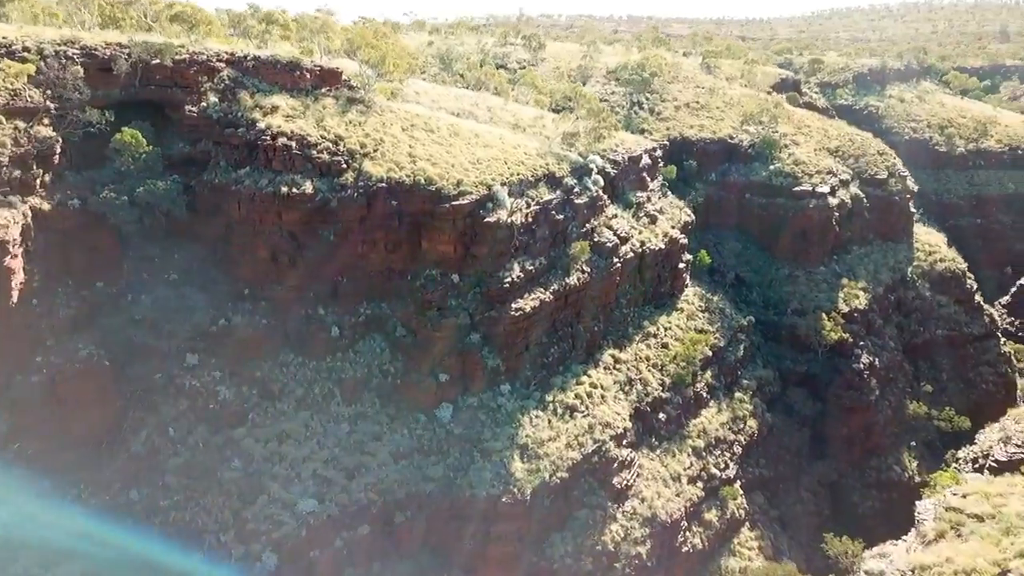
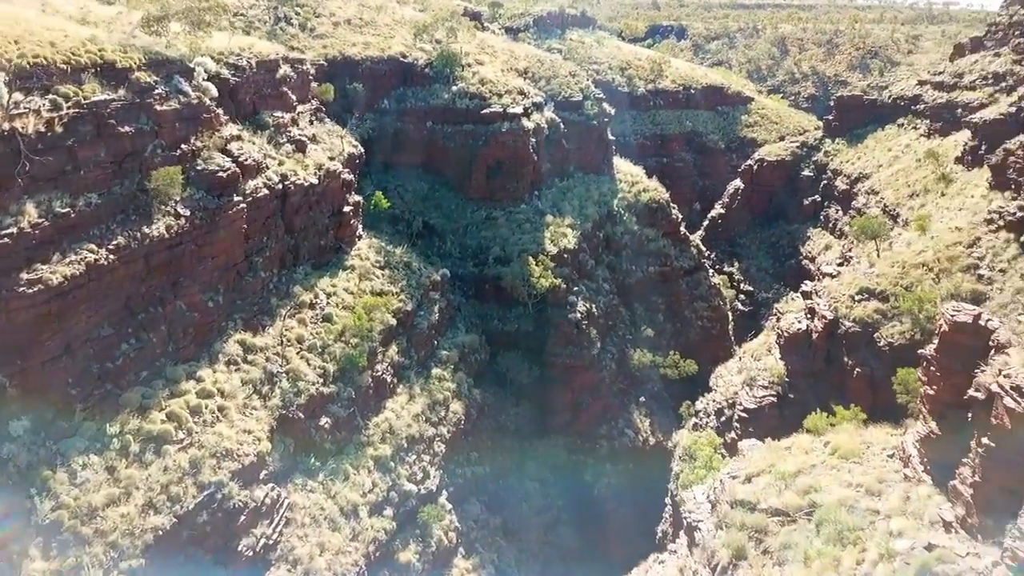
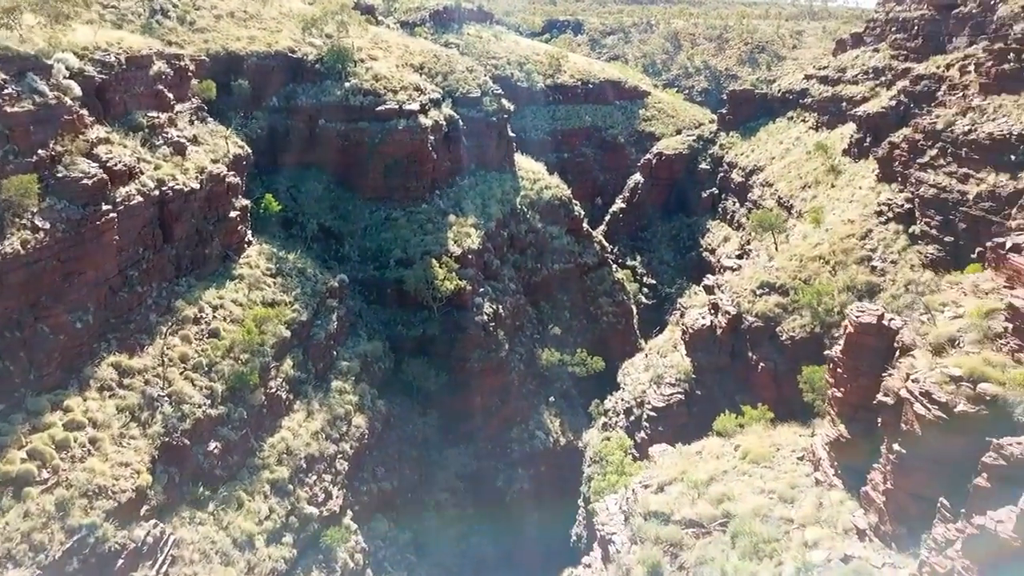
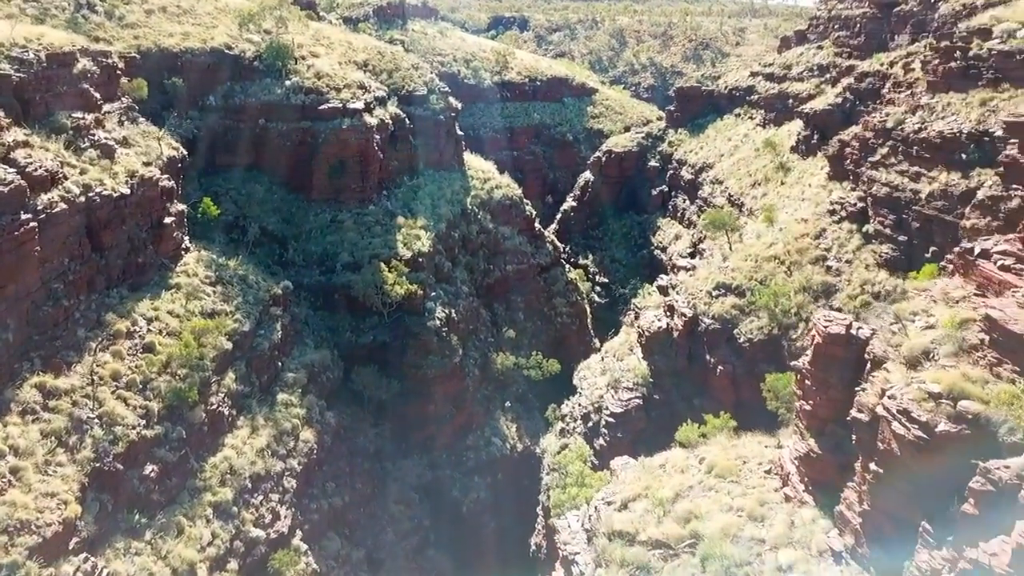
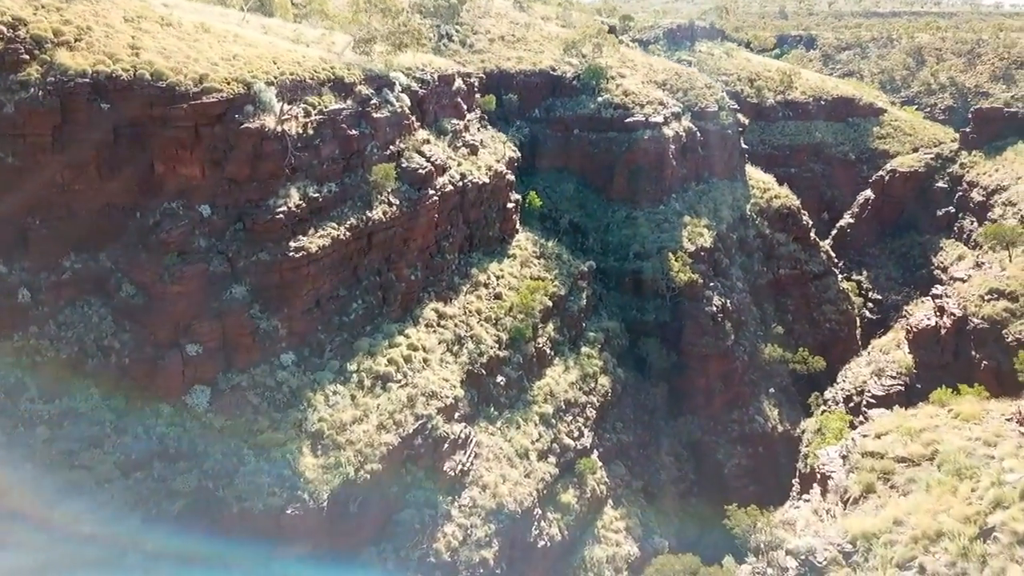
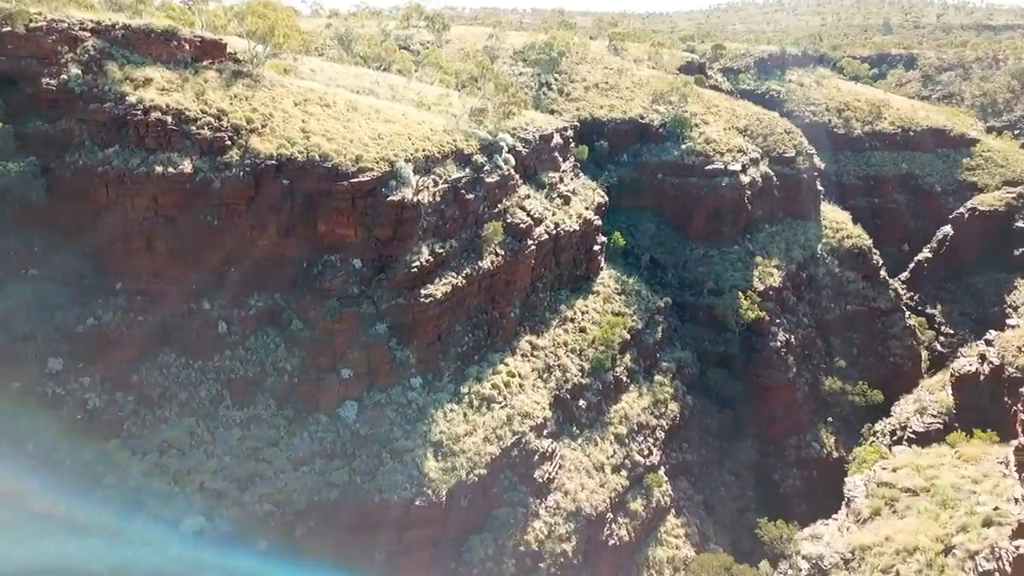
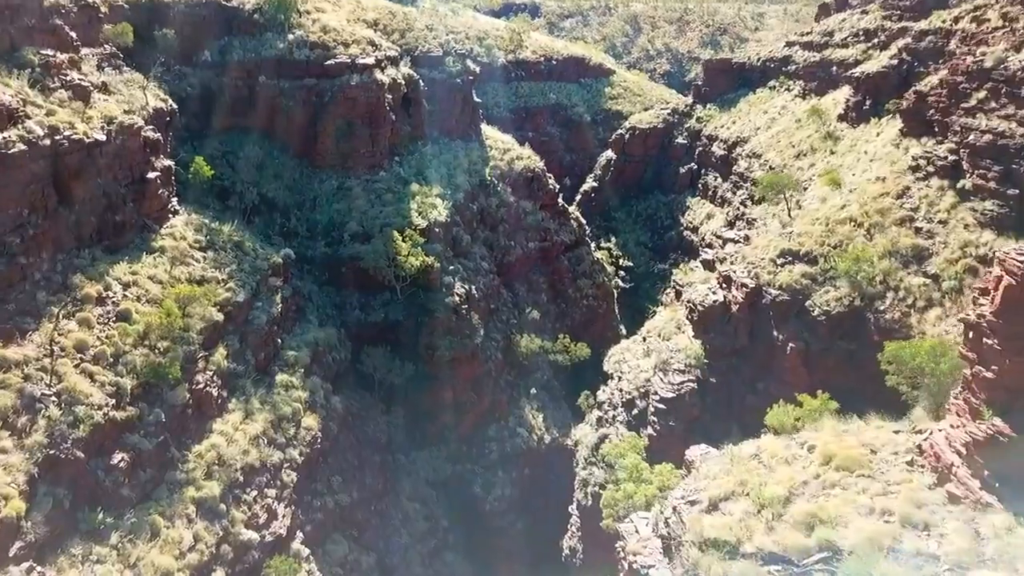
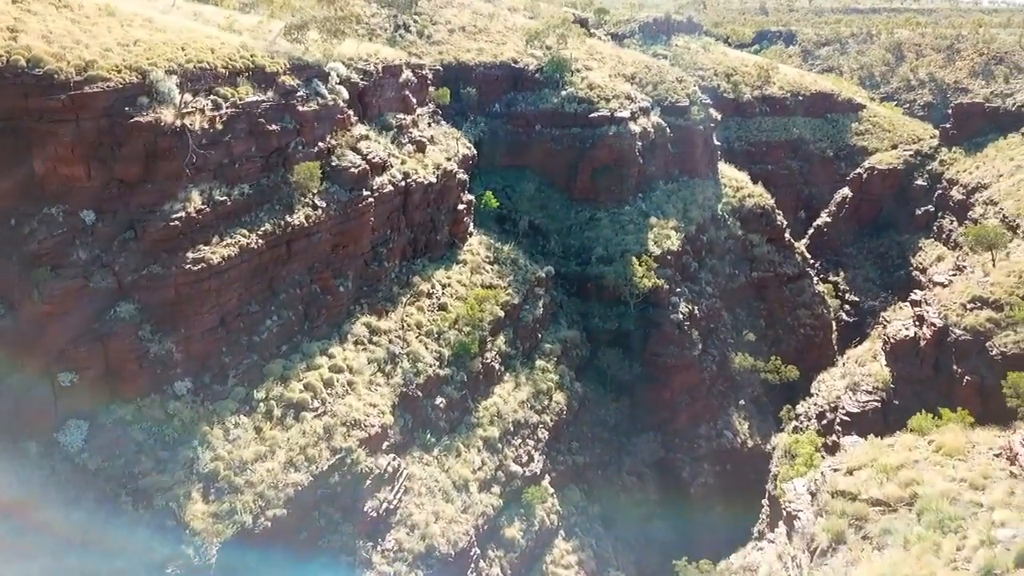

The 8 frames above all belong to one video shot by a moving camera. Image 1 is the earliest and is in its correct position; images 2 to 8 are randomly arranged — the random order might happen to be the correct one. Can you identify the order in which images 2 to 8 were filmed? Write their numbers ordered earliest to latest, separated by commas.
6, 5, 8, 2, 3, 4, 7
